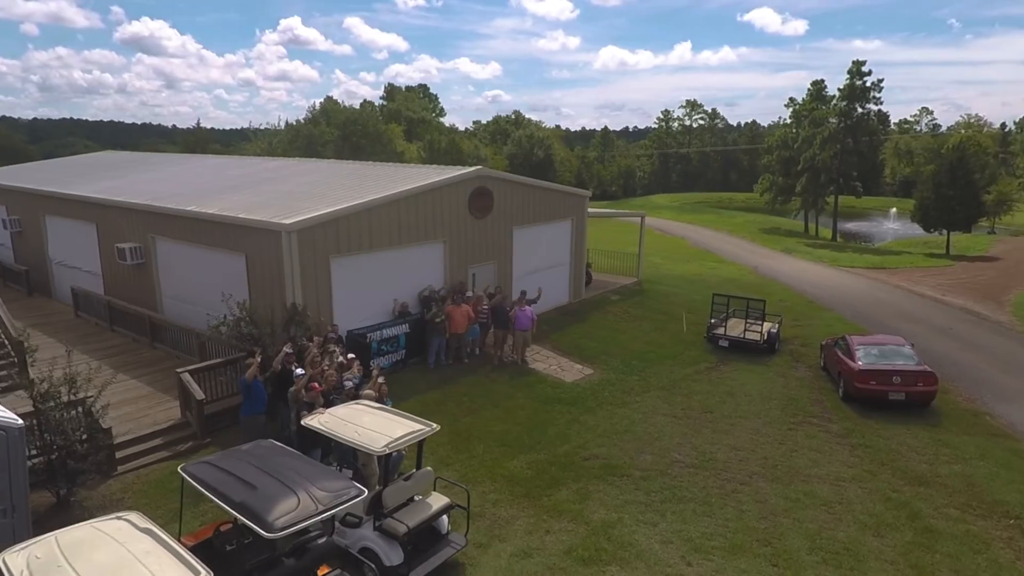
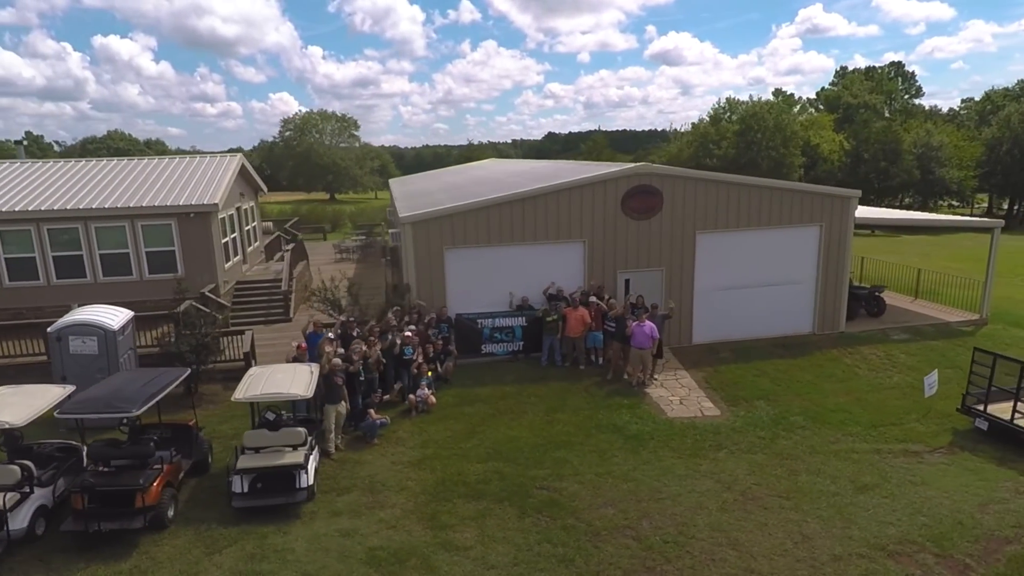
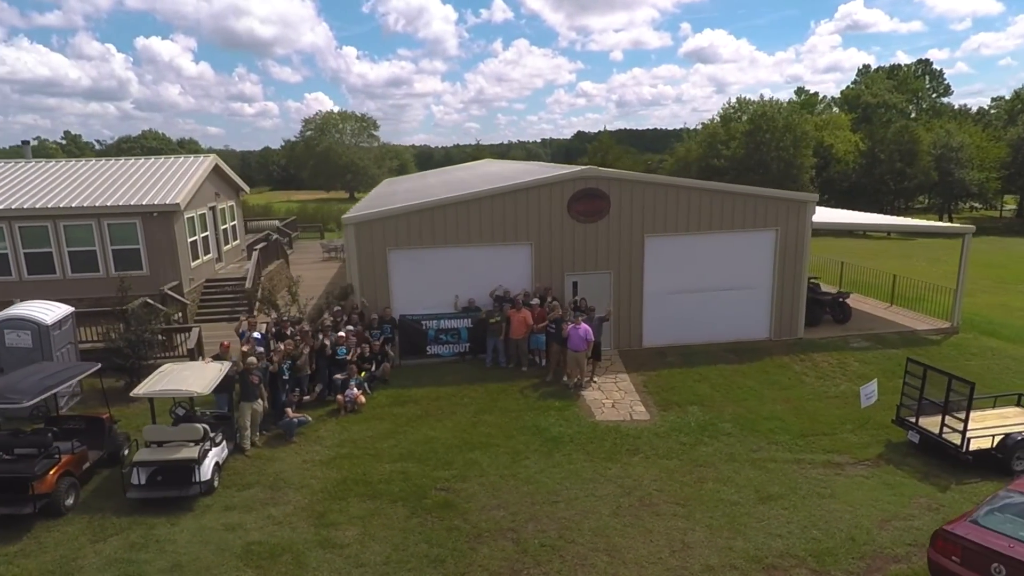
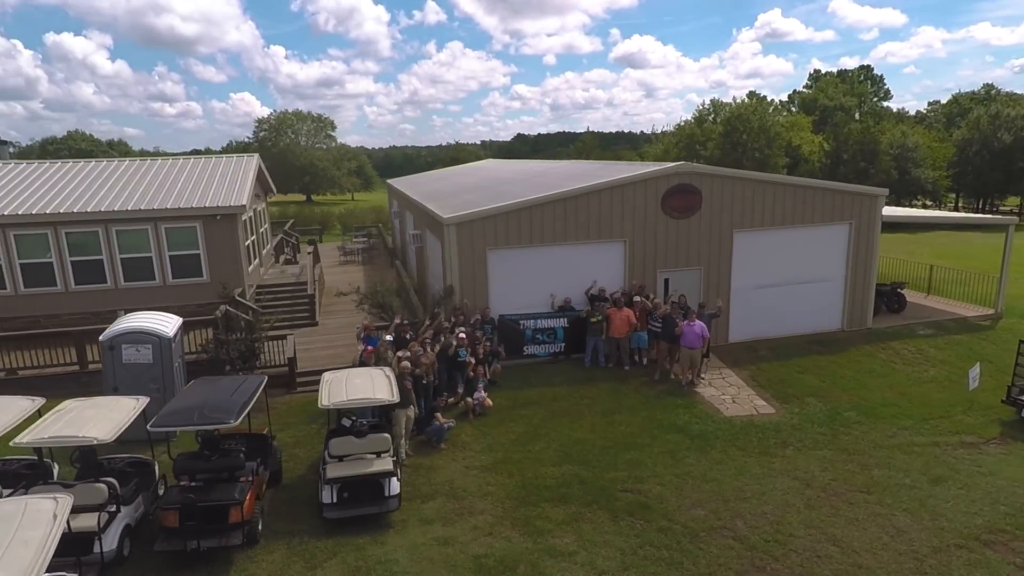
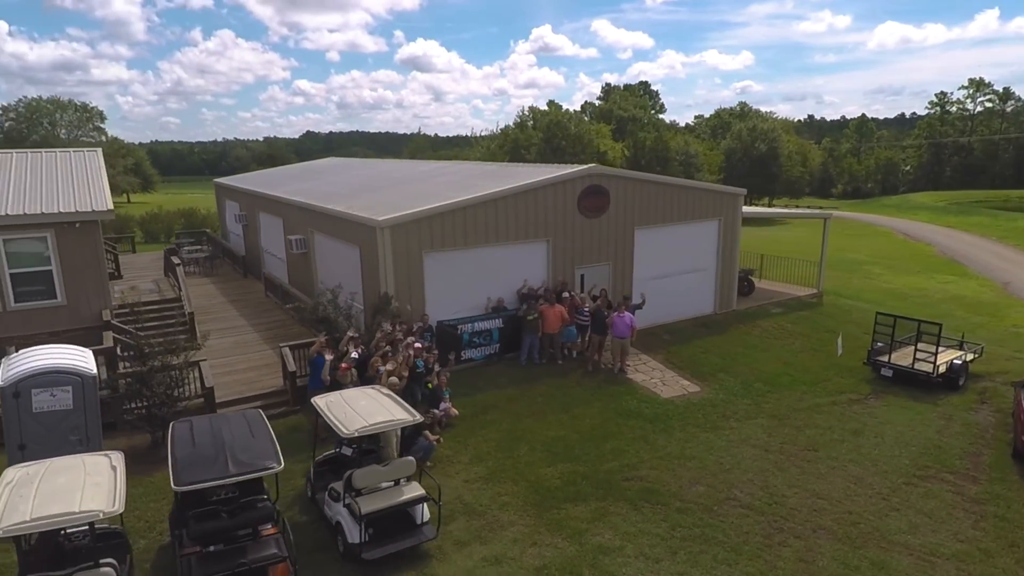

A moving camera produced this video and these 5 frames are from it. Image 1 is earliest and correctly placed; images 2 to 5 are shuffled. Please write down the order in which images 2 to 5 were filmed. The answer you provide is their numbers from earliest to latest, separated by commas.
5, 4, 2, 3
